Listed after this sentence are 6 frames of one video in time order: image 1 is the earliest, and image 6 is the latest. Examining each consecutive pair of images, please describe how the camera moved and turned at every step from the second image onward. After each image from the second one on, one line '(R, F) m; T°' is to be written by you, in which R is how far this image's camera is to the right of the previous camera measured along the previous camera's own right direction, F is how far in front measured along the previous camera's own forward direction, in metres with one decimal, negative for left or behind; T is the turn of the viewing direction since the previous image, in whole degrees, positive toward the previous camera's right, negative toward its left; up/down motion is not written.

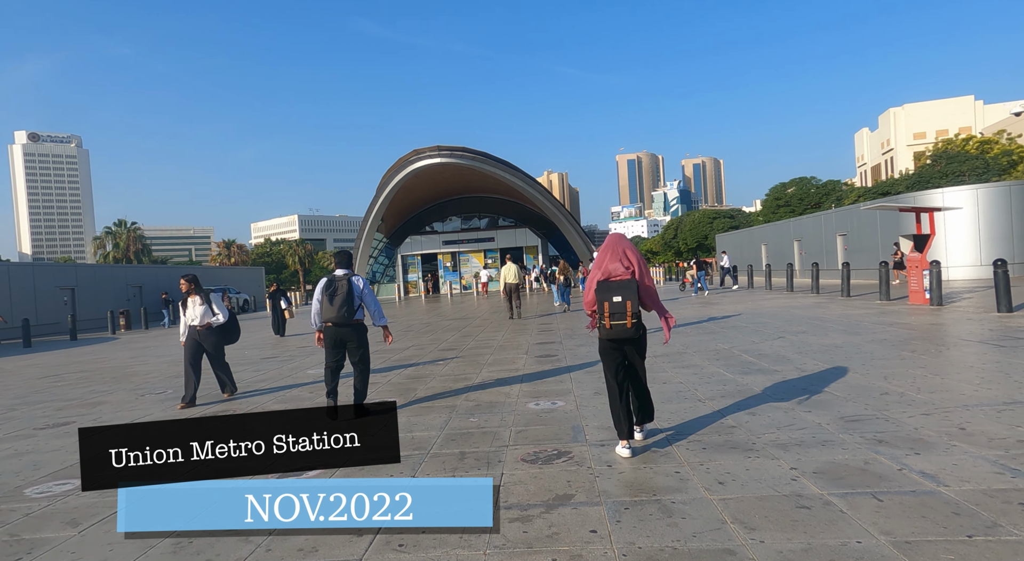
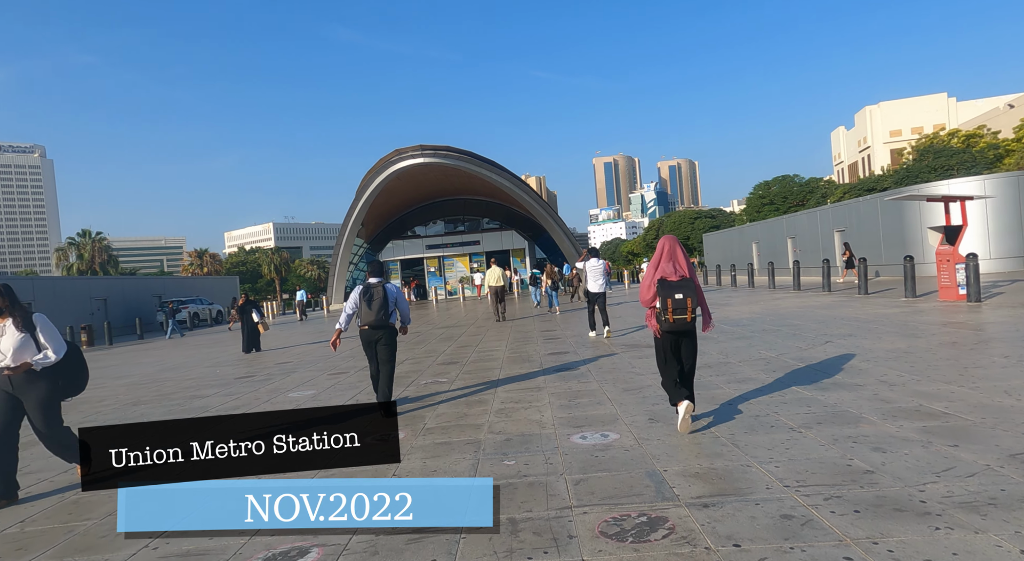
(-0.5, +1.3) m; +2°
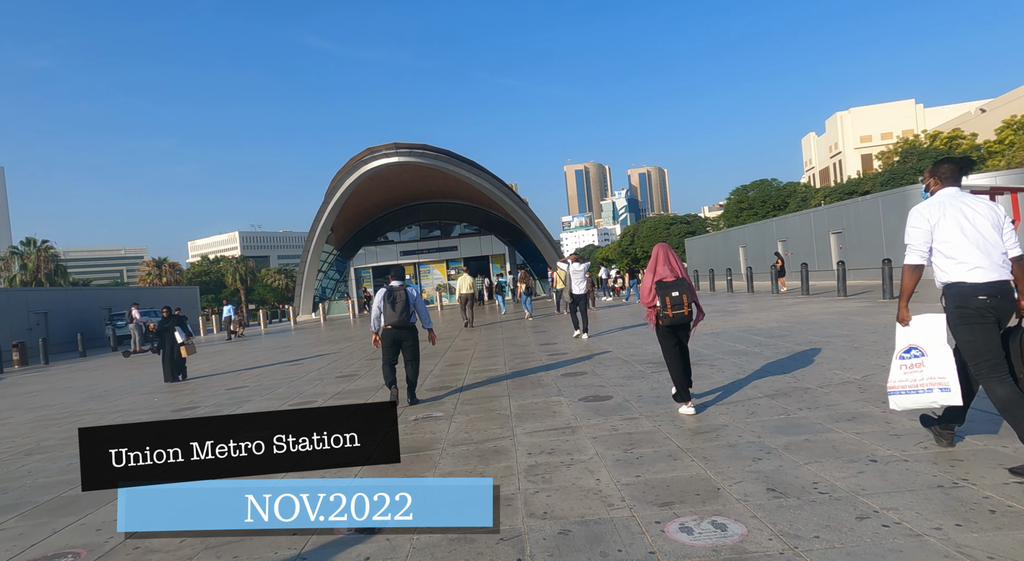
(-0.4, +1.9) m; +3°
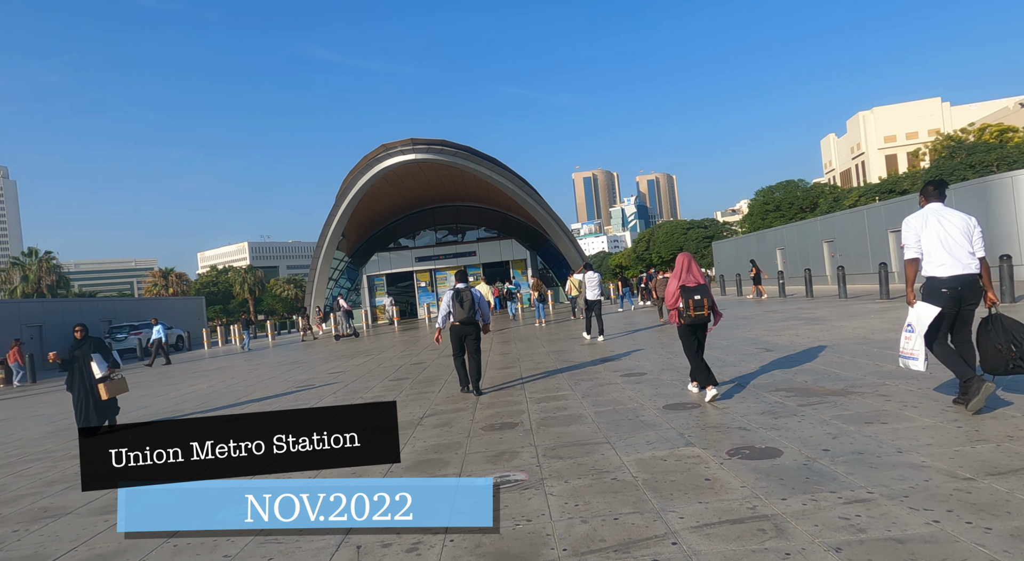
(-0.8, +2.2) m; -1°
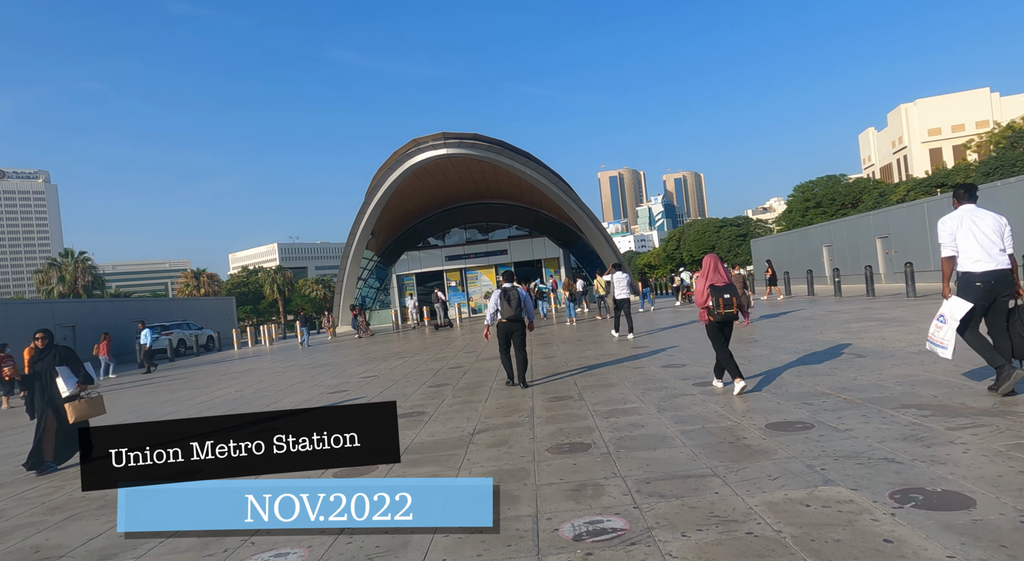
(-0.4, +1.0) m; -2°
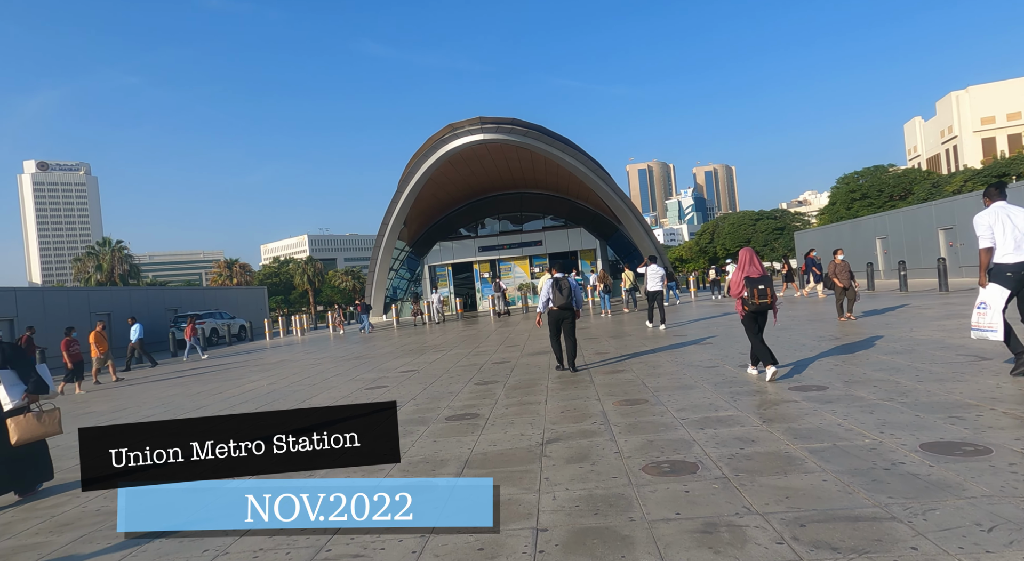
(-0.5, +1.0) m; -2°
